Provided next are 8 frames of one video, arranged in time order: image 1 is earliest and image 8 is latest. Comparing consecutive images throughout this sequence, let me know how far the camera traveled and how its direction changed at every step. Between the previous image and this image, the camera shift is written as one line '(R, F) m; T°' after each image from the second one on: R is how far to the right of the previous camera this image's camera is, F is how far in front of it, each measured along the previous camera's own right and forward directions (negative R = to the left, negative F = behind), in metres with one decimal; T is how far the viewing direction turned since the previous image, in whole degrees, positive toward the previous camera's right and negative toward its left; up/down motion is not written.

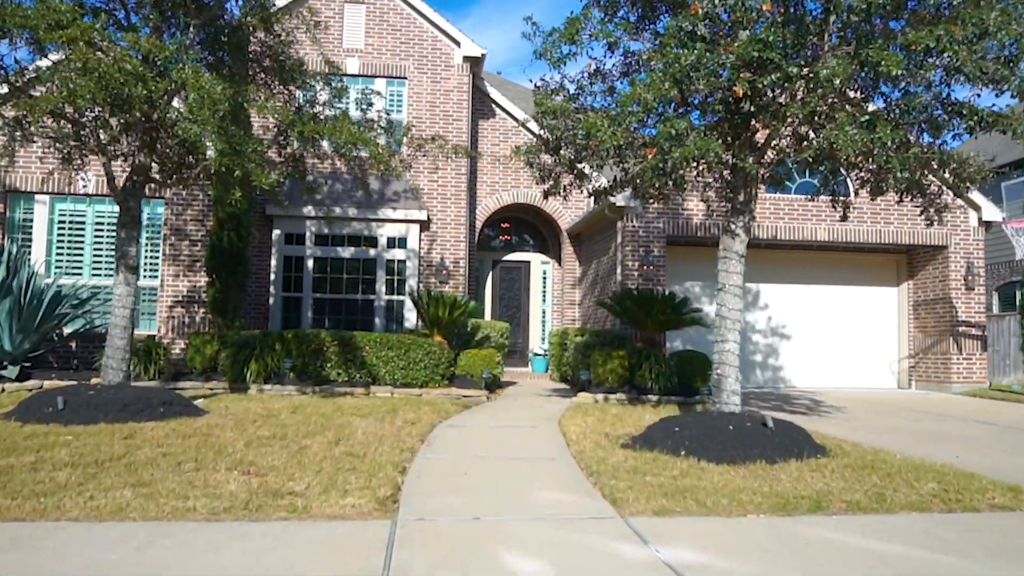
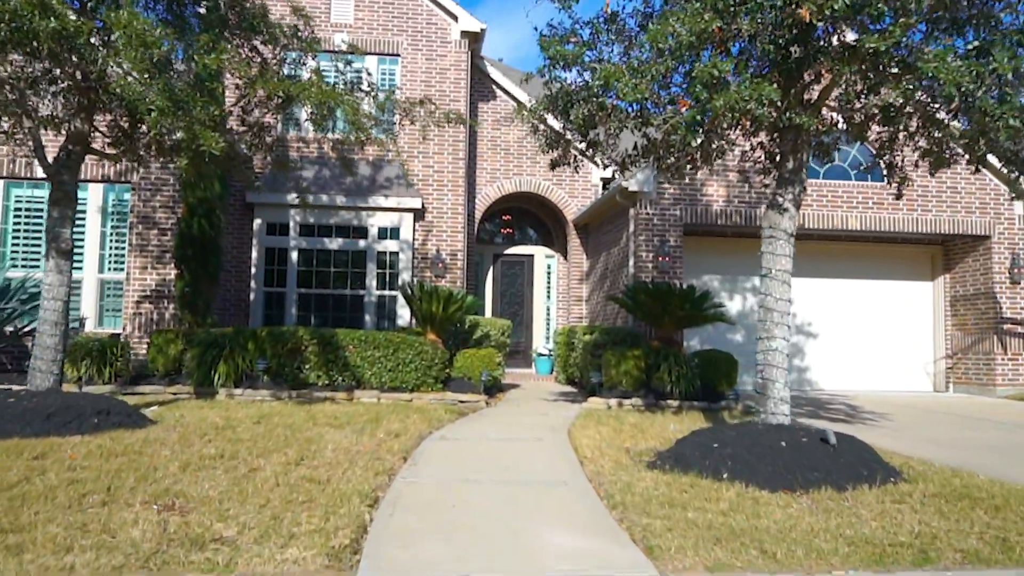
(0.0, +1.4) m; 0°
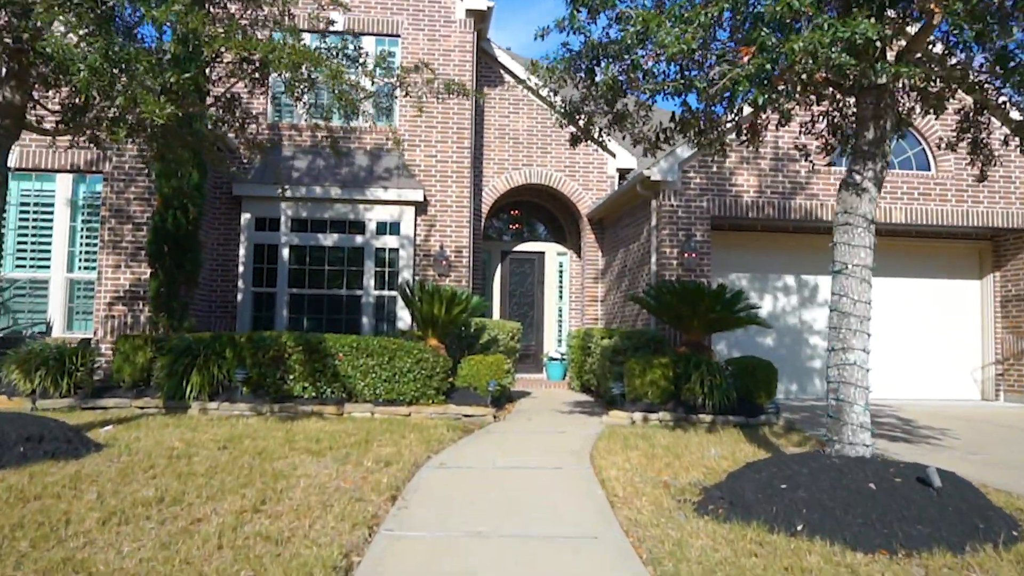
(0.0, +1.3) m; -1°
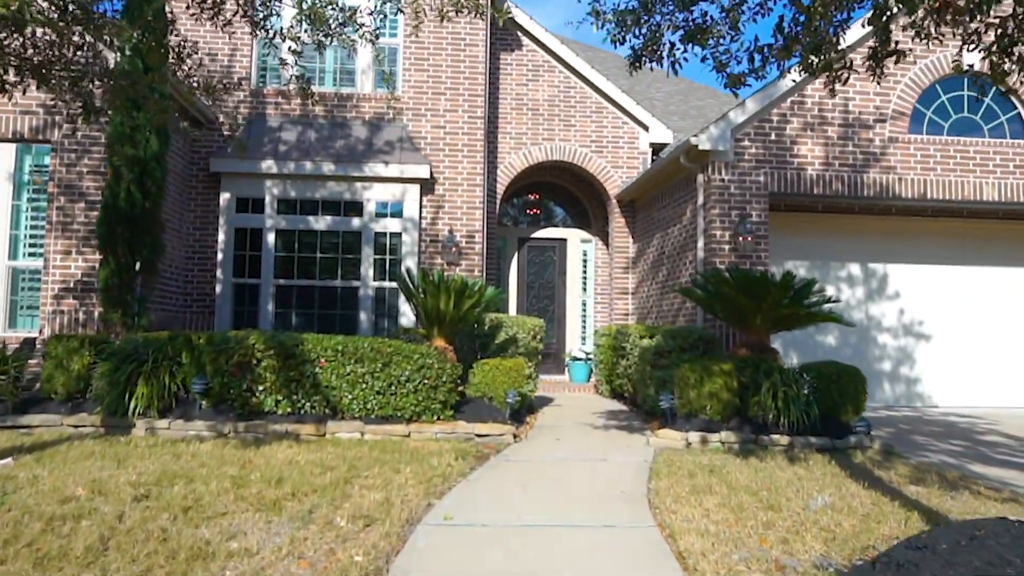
(-0.1, +1.9) m; -1°
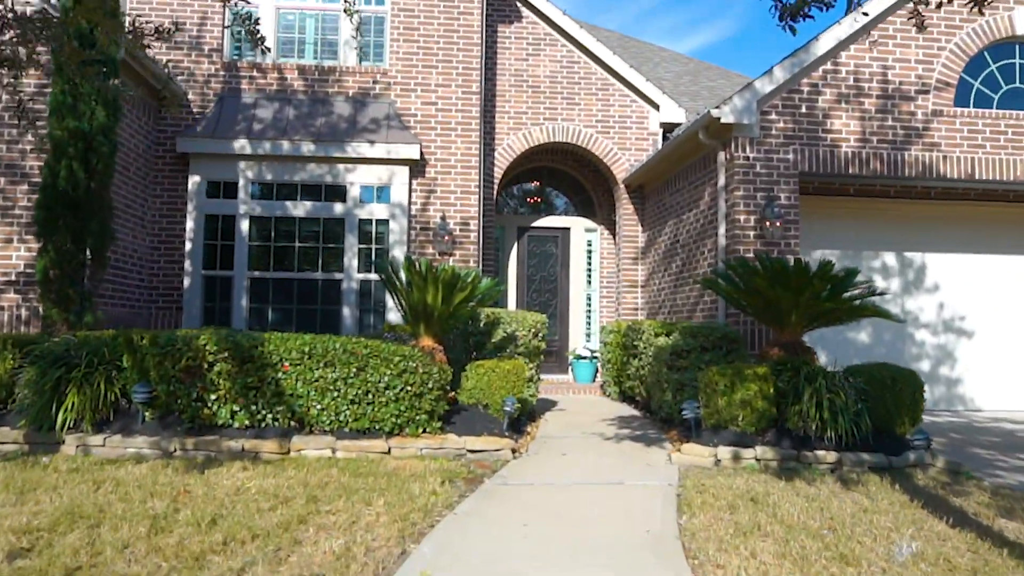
(0.0, +1.2) m; 0°
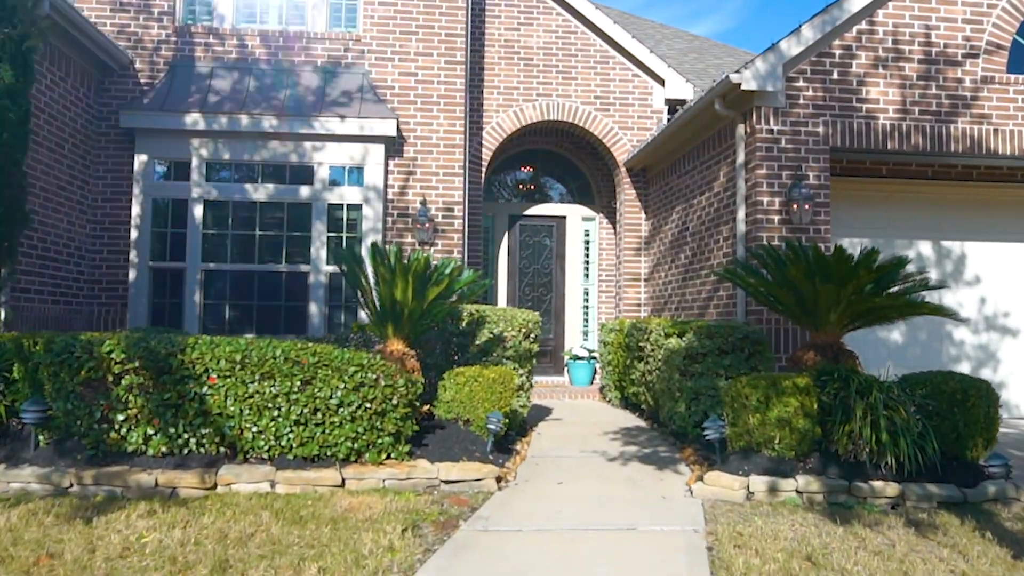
(+0.1, +1.3) m; 0°
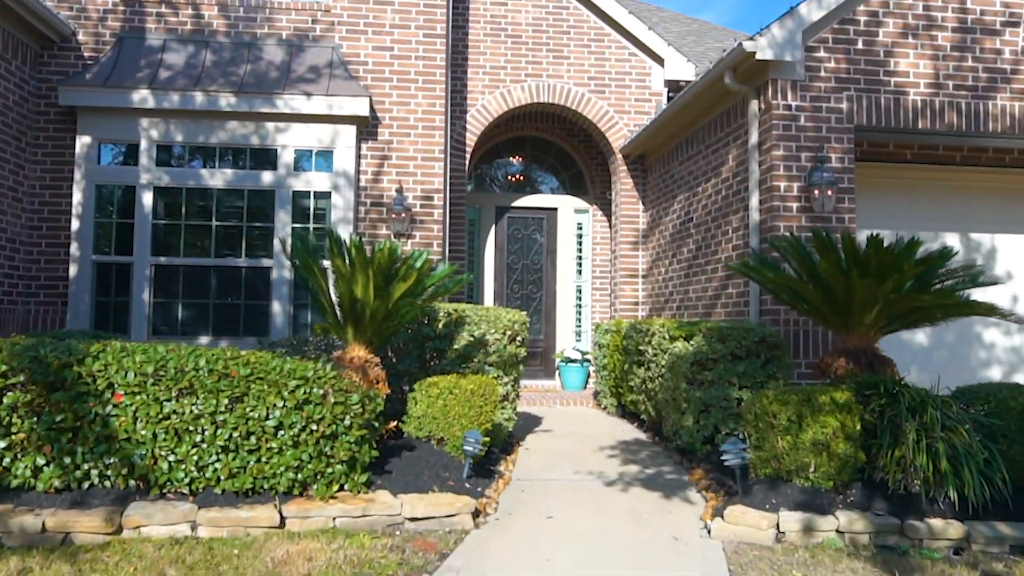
(+0.1, +1.0) m; +1°
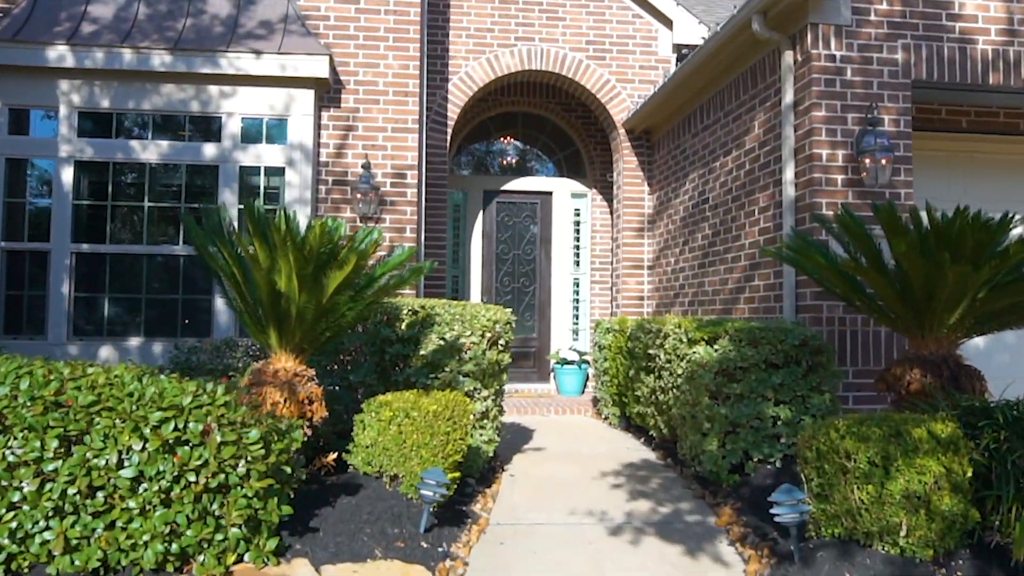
(+0.1, +1.3) m; 0°
